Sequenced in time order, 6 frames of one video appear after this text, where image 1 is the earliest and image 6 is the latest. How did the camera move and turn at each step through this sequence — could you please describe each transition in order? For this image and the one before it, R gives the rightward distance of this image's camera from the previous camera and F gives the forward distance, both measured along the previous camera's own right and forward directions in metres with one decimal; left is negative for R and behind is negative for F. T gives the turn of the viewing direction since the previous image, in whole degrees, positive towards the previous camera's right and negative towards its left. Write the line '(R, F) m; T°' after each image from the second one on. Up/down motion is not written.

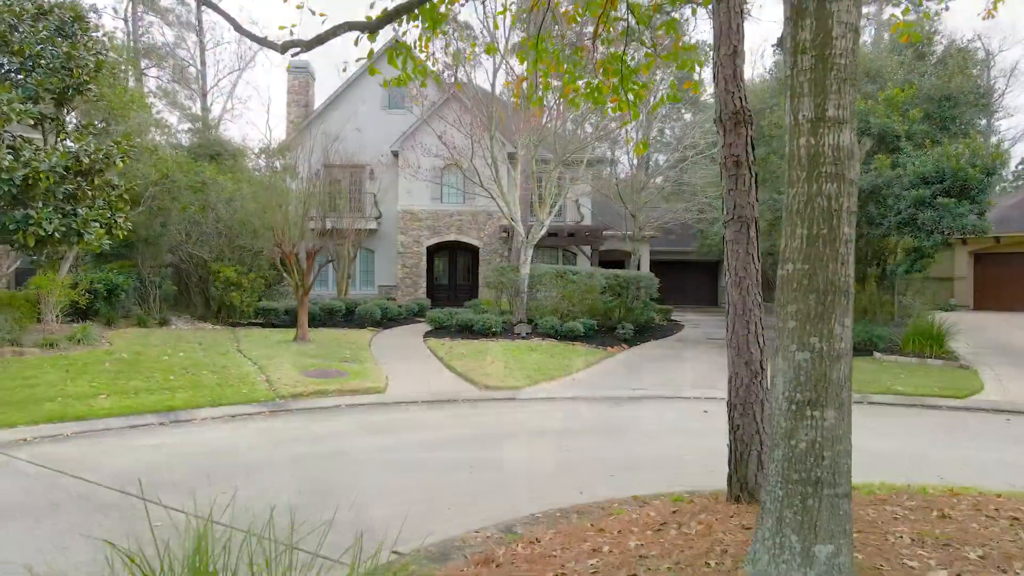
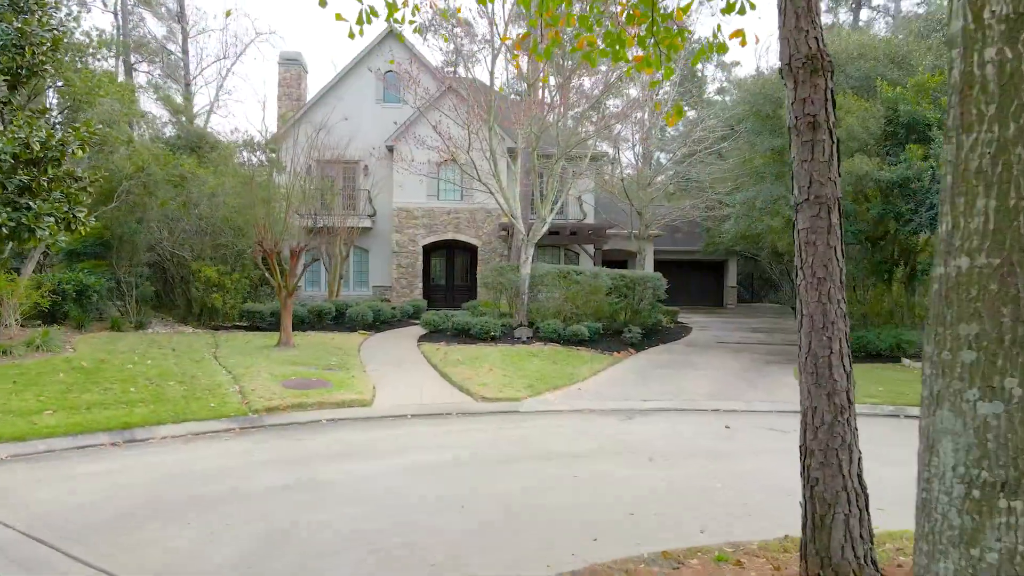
(0.0, +0.9) m; 0°
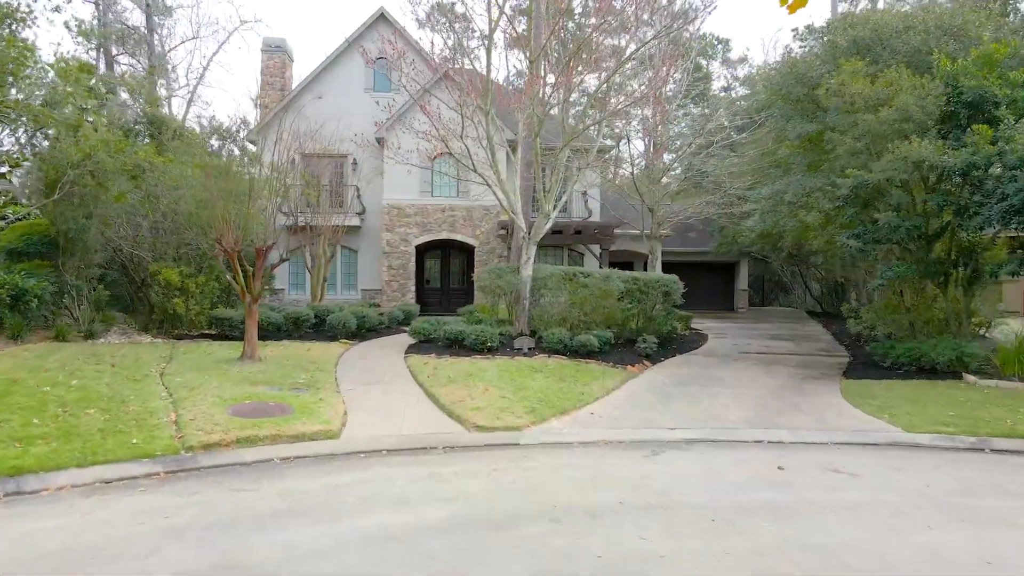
(0.0, +1.6) m; 0°
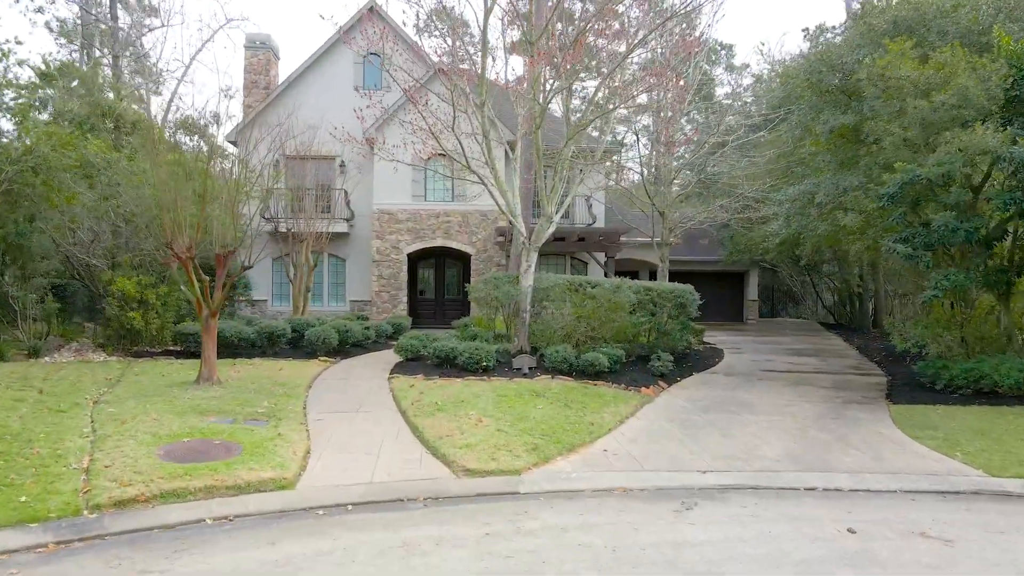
(0.0, +1.4) m; 0°
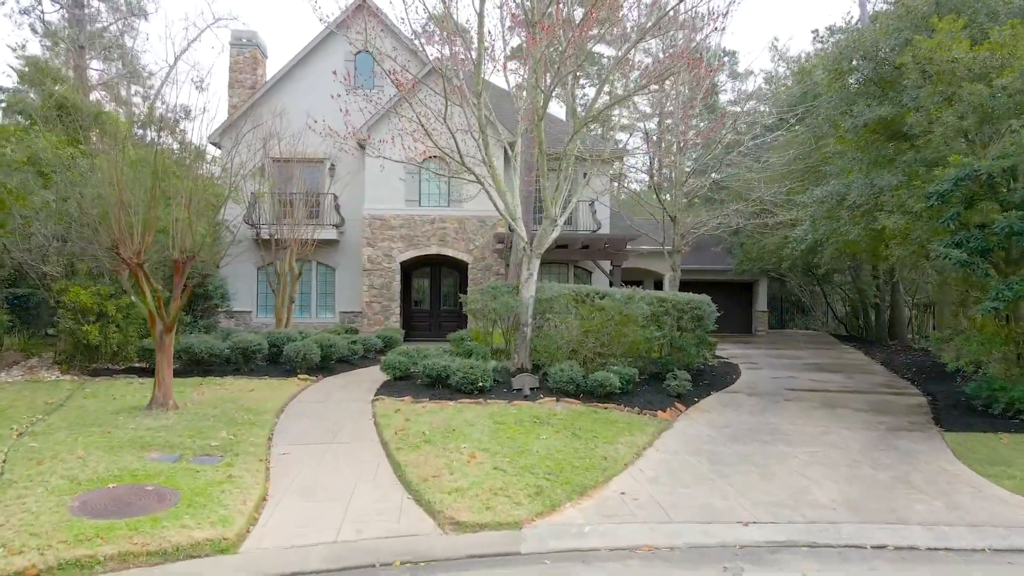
(0.0, +1.1) m; 0°
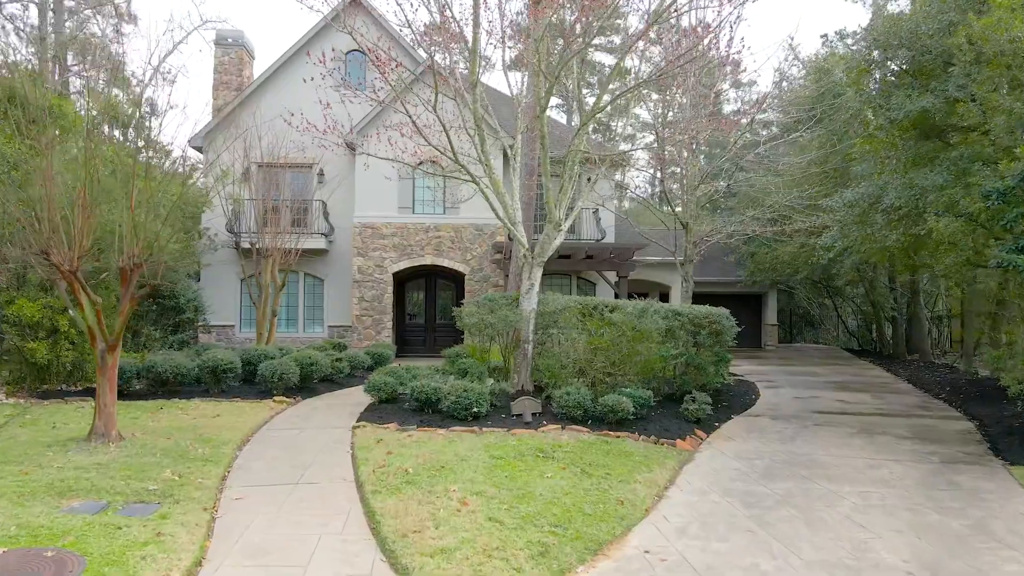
(0.0, +1.1) m; 0°
